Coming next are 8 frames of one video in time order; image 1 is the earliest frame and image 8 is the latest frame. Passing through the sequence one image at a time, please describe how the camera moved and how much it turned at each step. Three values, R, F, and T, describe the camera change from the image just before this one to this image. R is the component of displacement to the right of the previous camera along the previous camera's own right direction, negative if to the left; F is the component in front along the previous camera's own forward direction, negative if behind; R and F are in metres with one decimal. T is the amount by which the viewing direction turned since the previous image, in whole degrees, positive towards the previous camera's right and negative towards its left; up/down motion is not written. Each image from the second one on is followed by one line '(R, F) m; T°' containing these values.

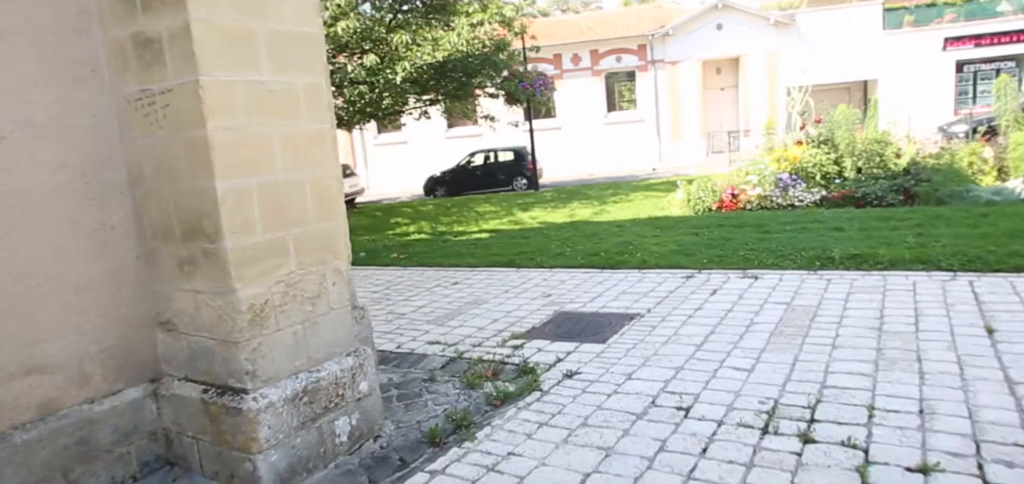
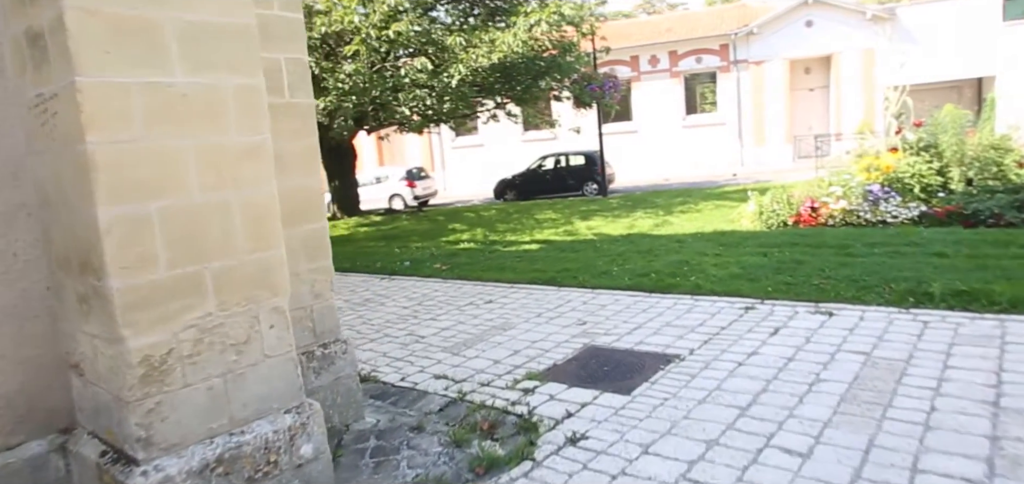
(+0.4, +0.7) m; -7°
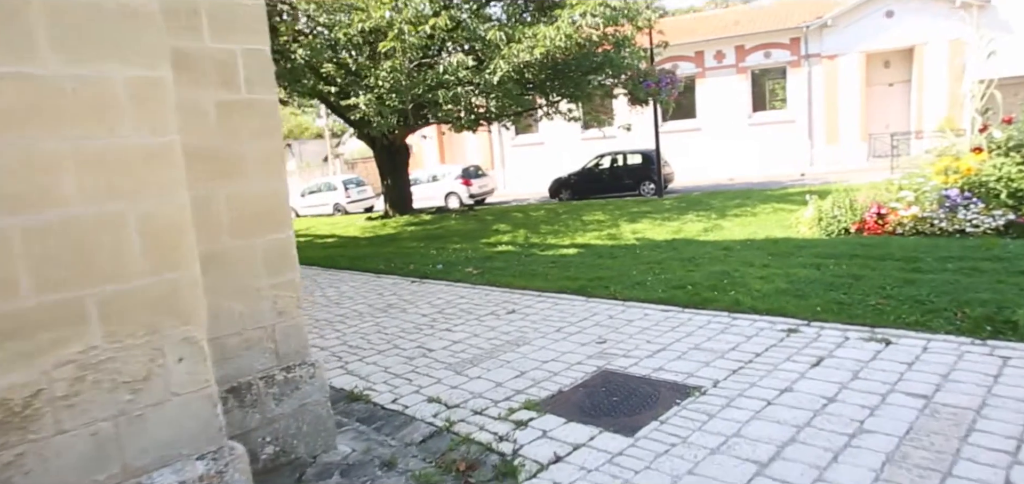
(+0.4, +0.5) m; -6°
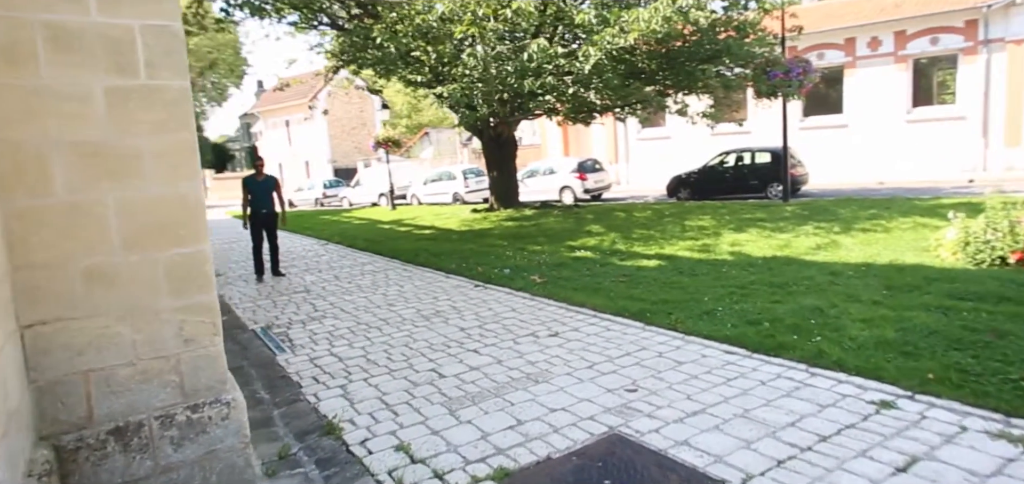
(+0.7, +0.9) m; -12°
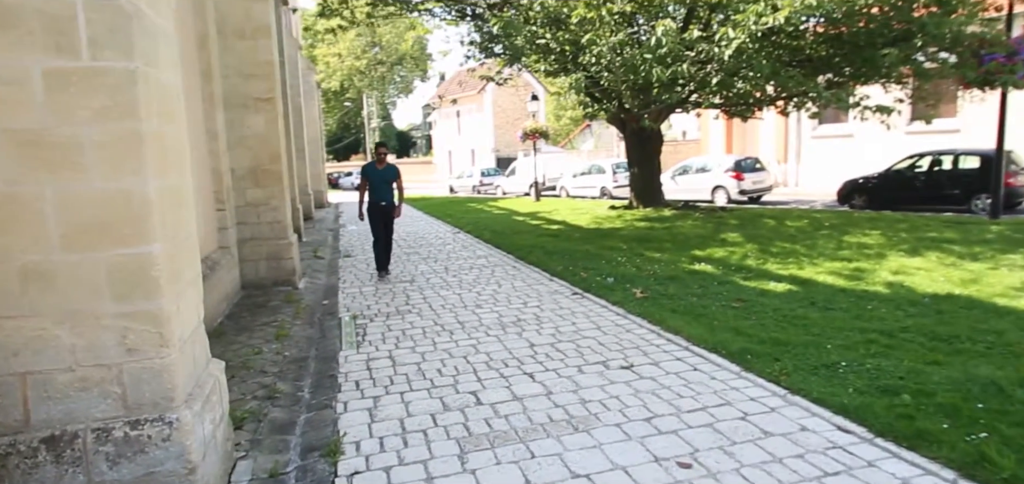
(+0.6, +0.8) m; -14°
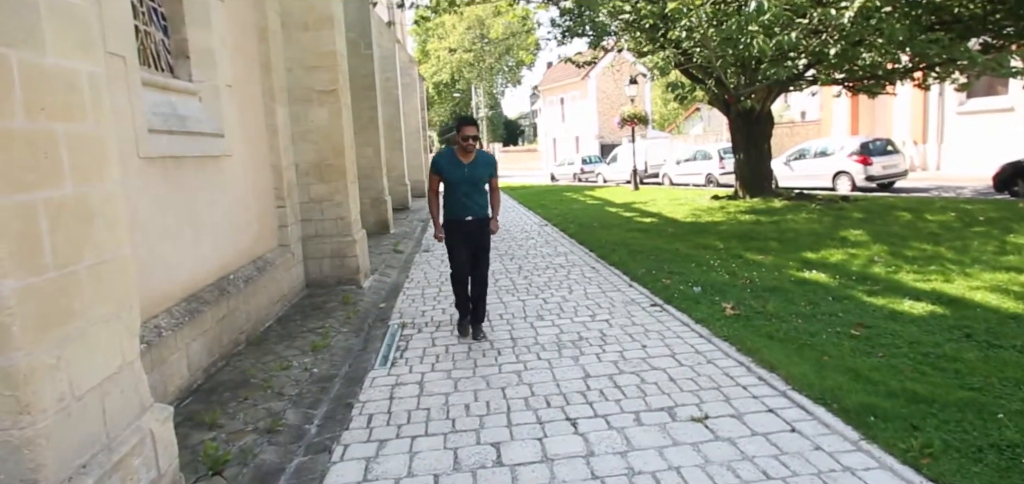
(+0.4, +1.0) m; -9°
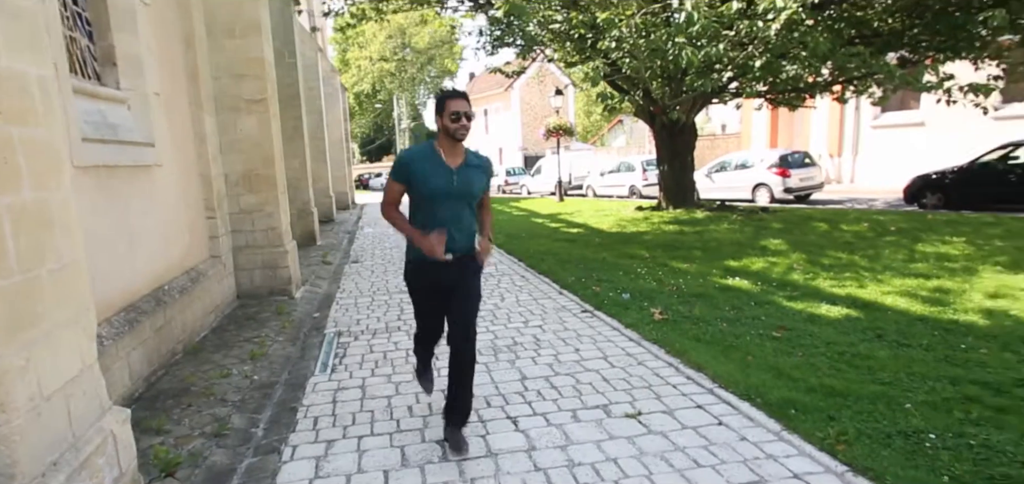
(-0.2, -0.1) m; +7°
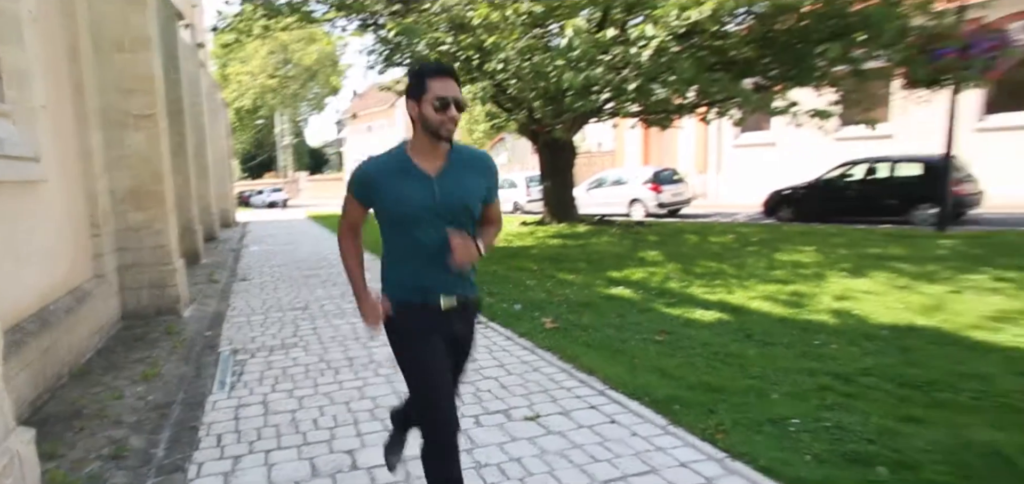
(-0.2, -0.2) m; +10°
